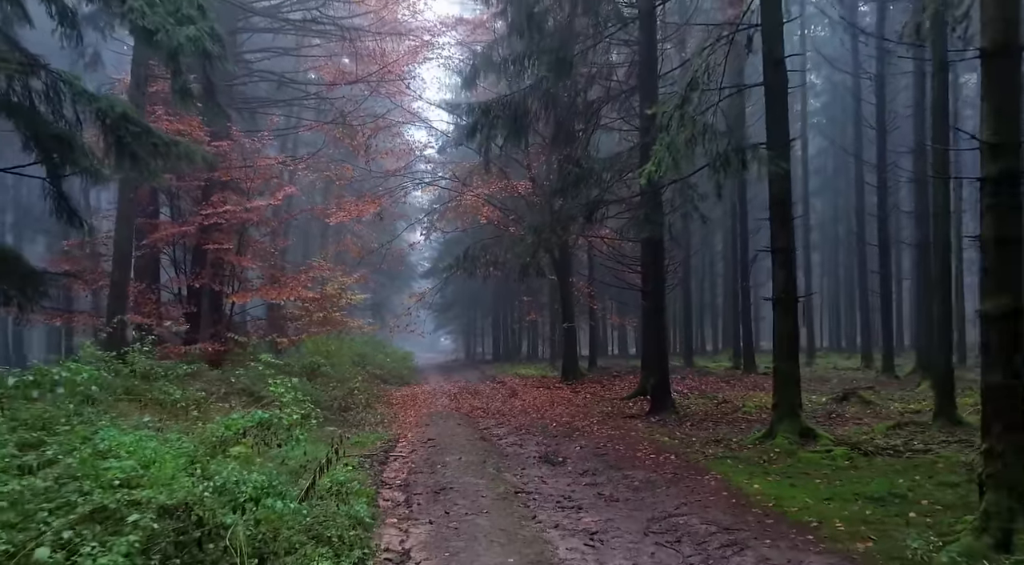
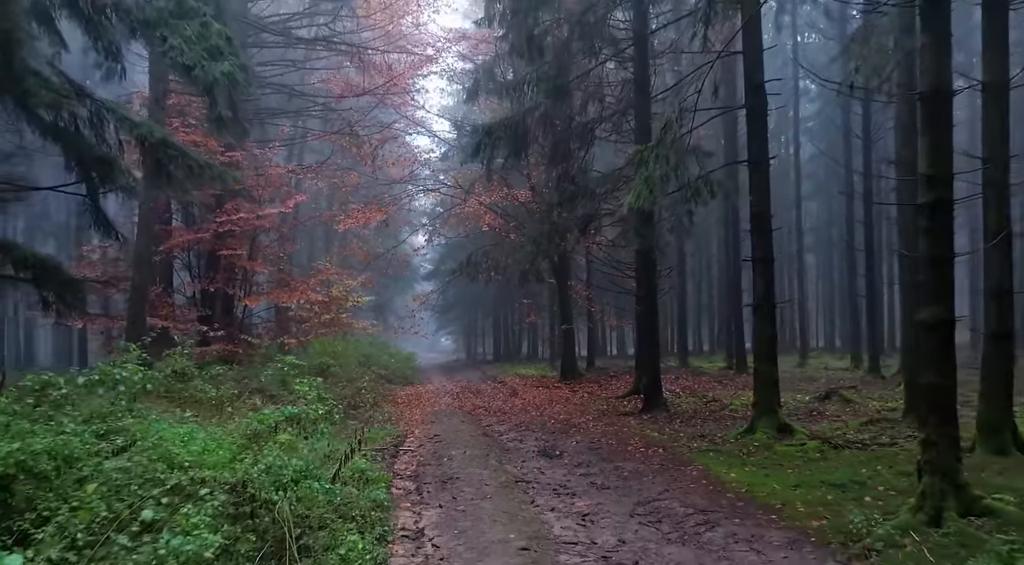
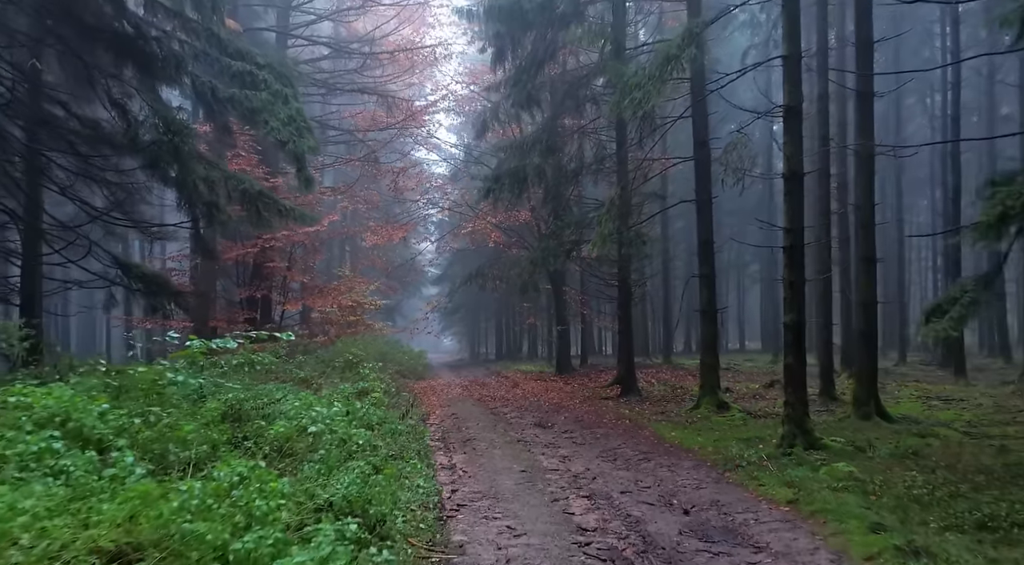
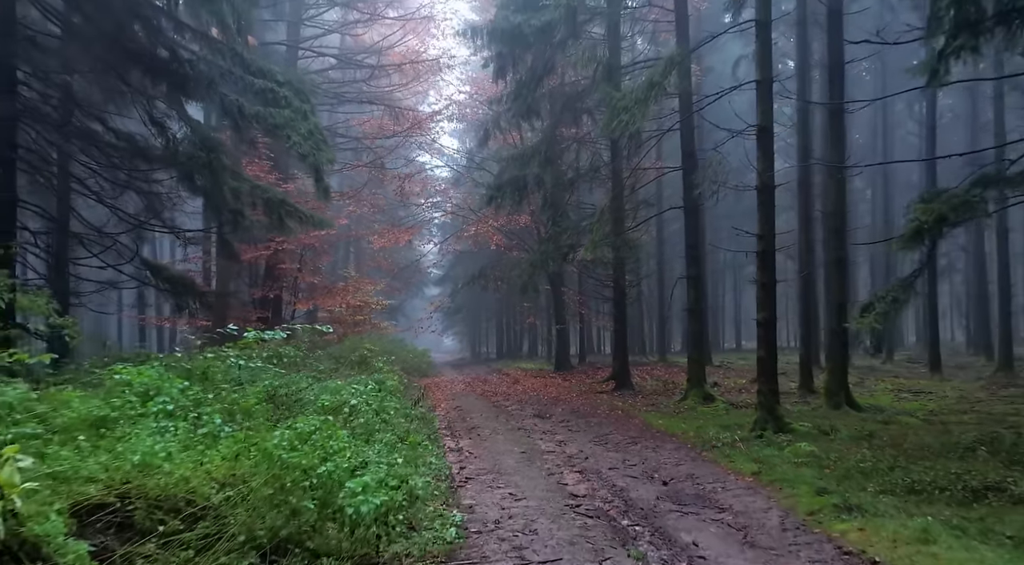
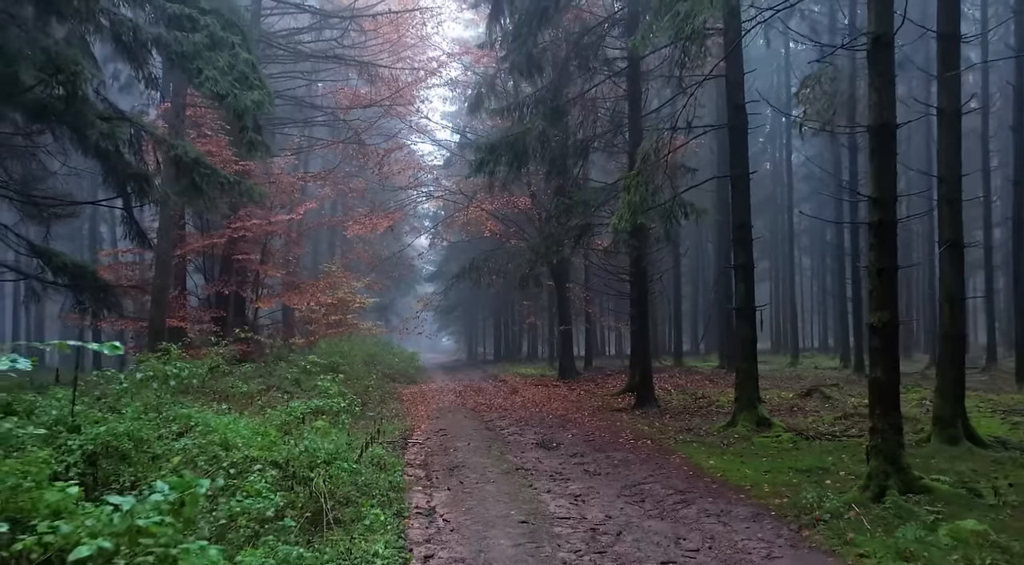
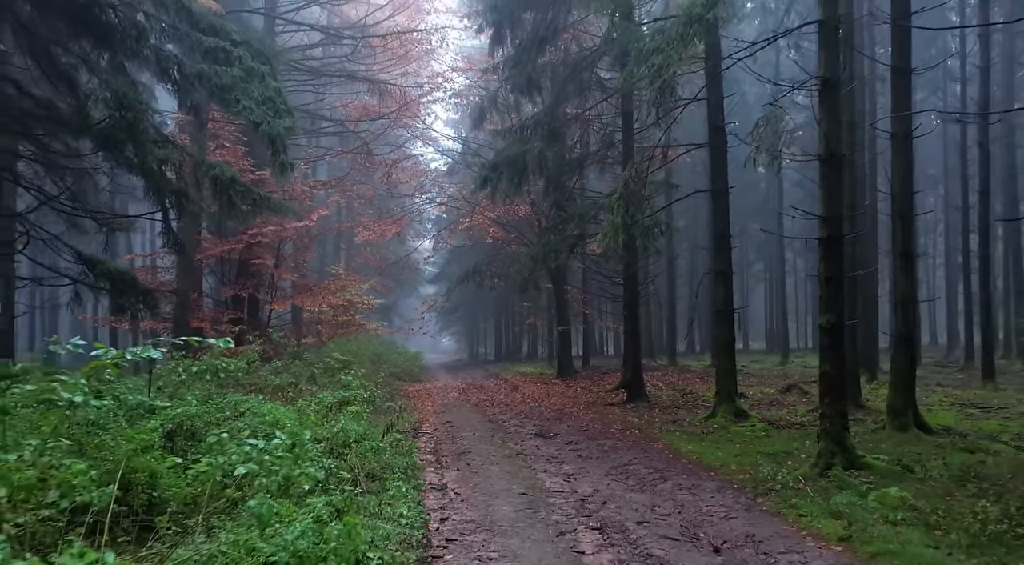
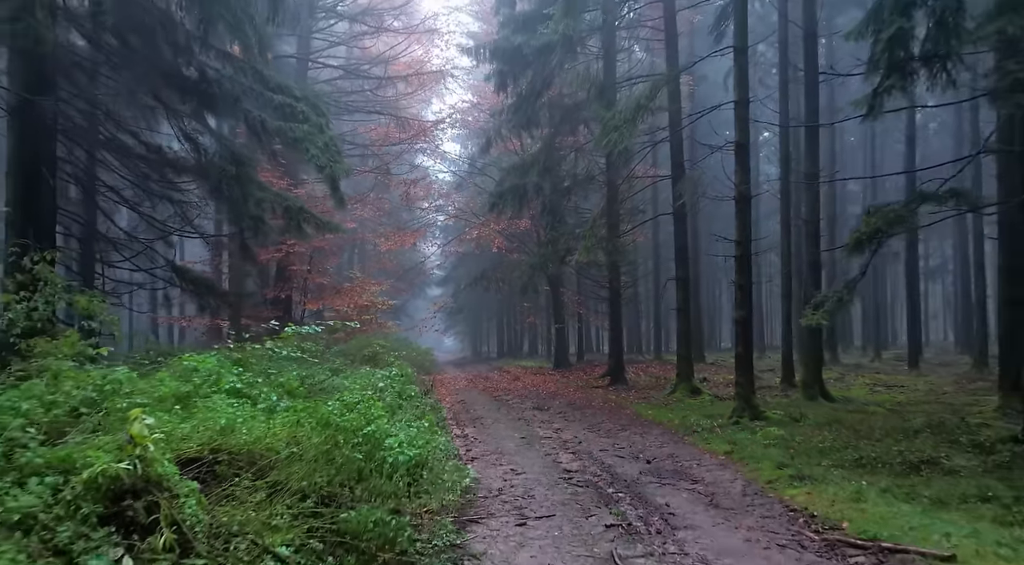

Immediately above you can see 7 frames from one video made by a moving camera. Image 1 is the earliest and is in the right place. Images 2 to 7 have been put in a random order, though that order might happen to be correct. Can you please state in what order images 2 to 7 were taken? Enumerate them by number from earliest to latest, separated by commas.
2, 5, 6, 3, 4, 7
